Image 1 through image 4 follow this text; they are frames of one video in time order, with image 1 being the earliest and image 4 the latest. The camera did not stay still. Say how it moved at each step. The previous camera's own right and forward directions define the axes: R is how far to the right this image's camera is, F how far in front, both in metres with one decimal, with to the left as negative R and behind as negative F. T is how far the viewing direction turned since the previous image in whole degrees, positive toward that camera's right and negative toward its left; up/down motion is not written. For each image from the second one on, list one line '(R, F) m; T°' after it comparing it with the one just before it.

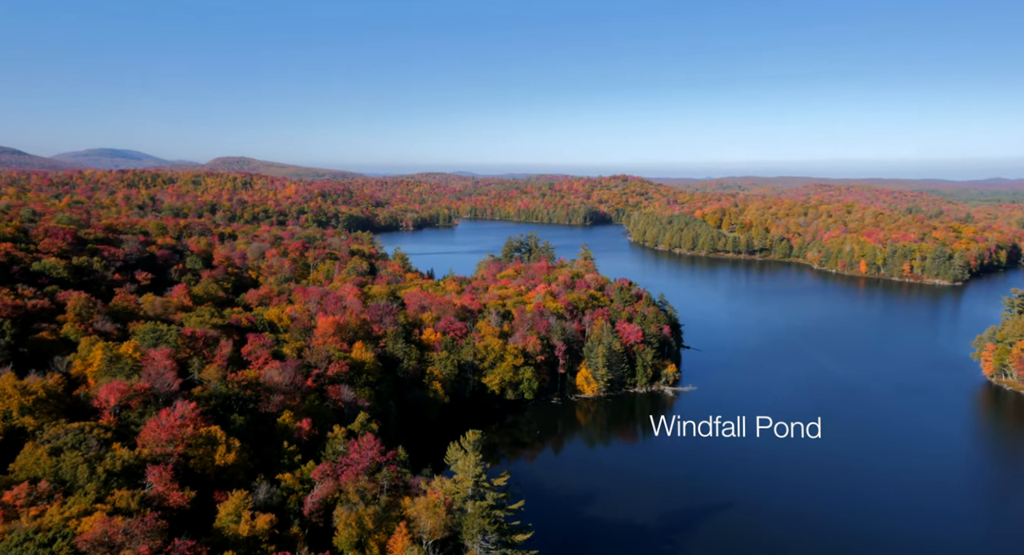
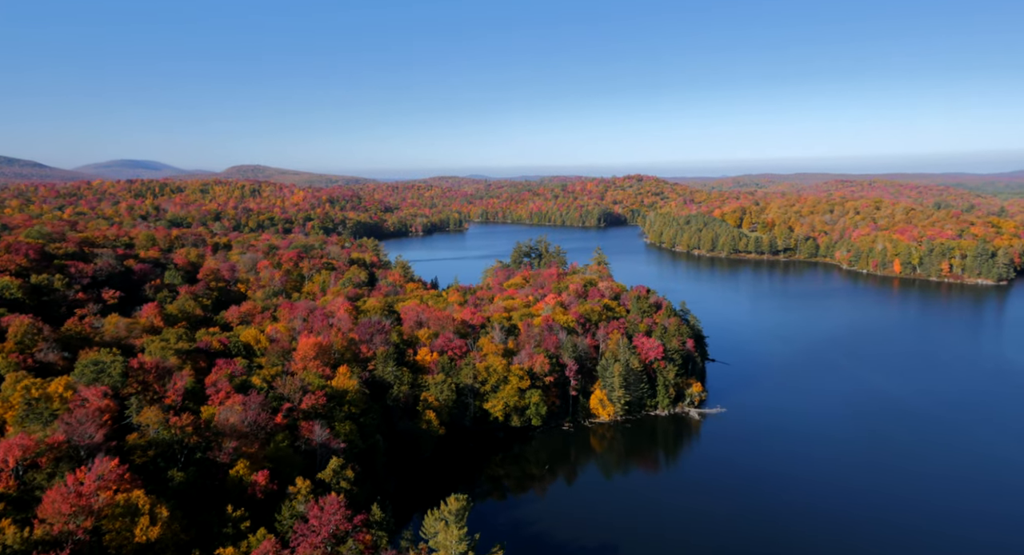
(+0.7, +4.7) m; -1°
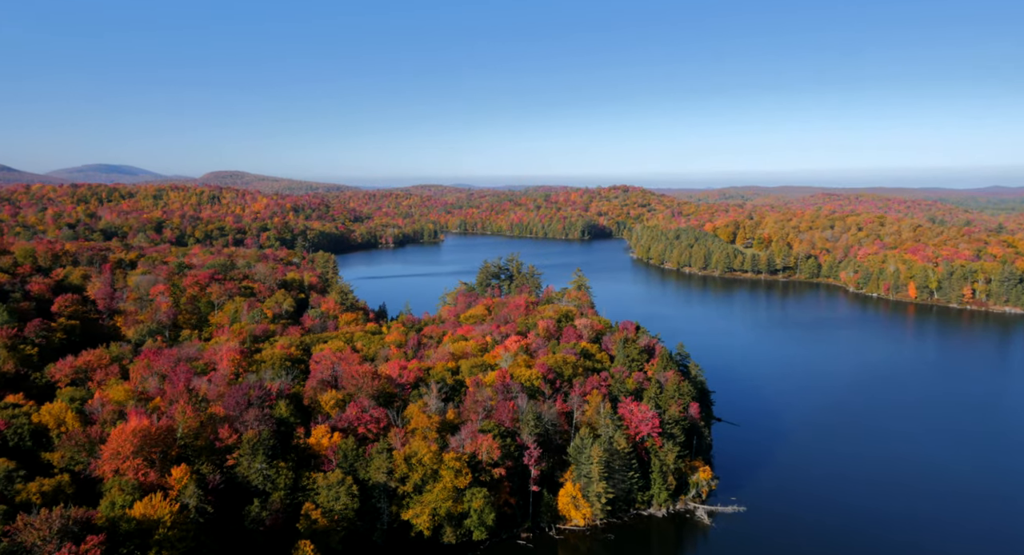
(+2.1, +11.9) m; +1°
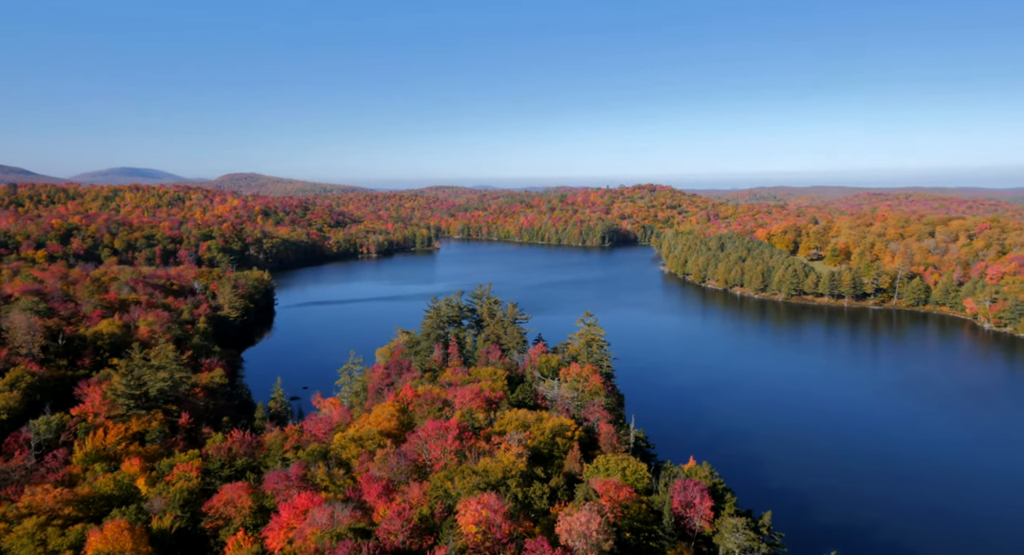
(+3.5, +27.7) m; -2°
